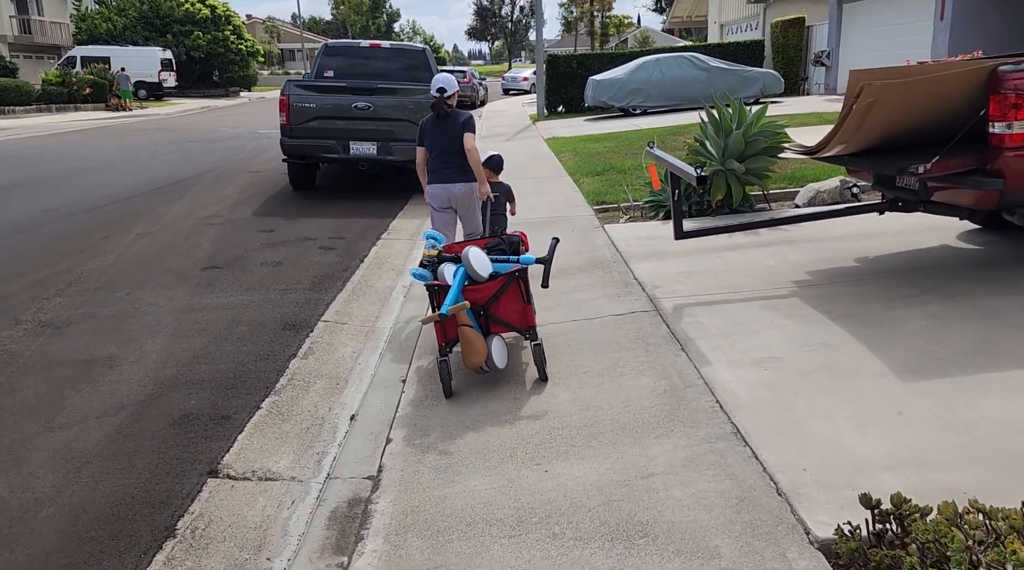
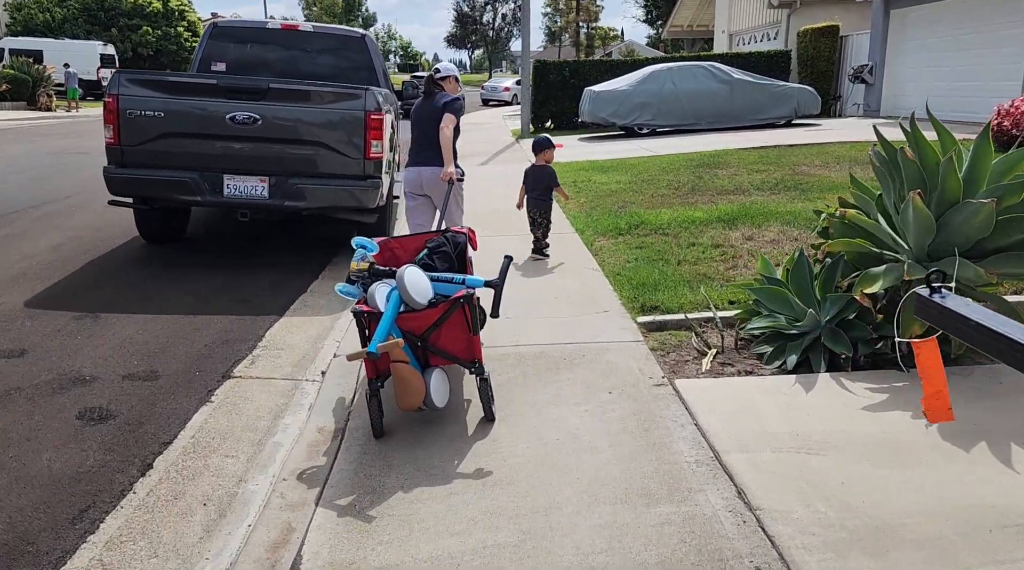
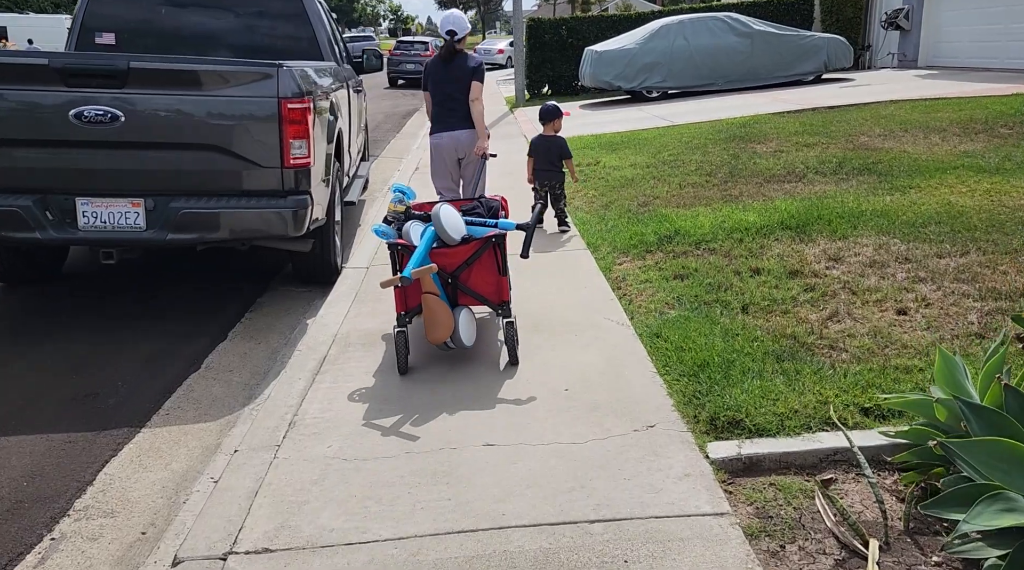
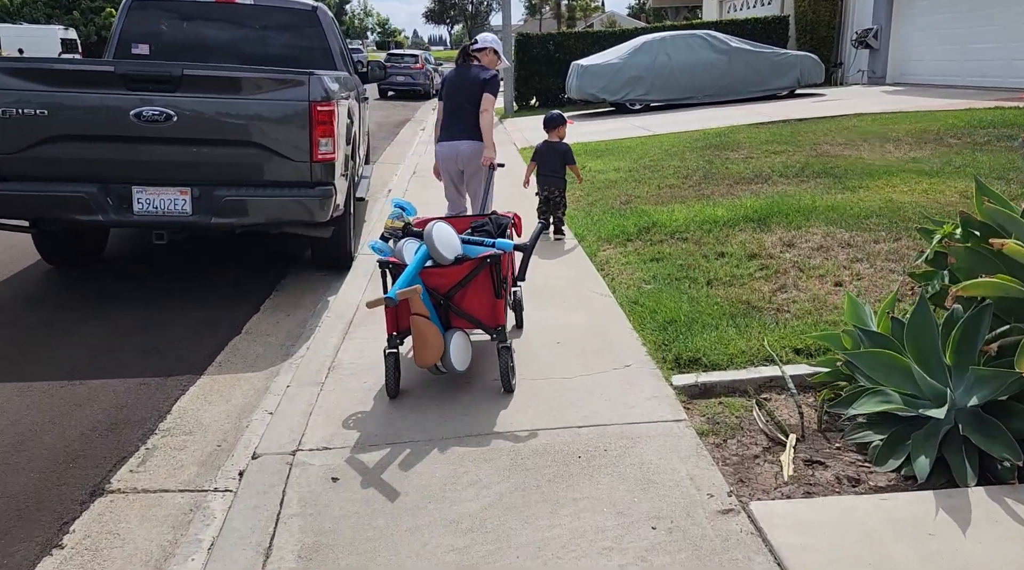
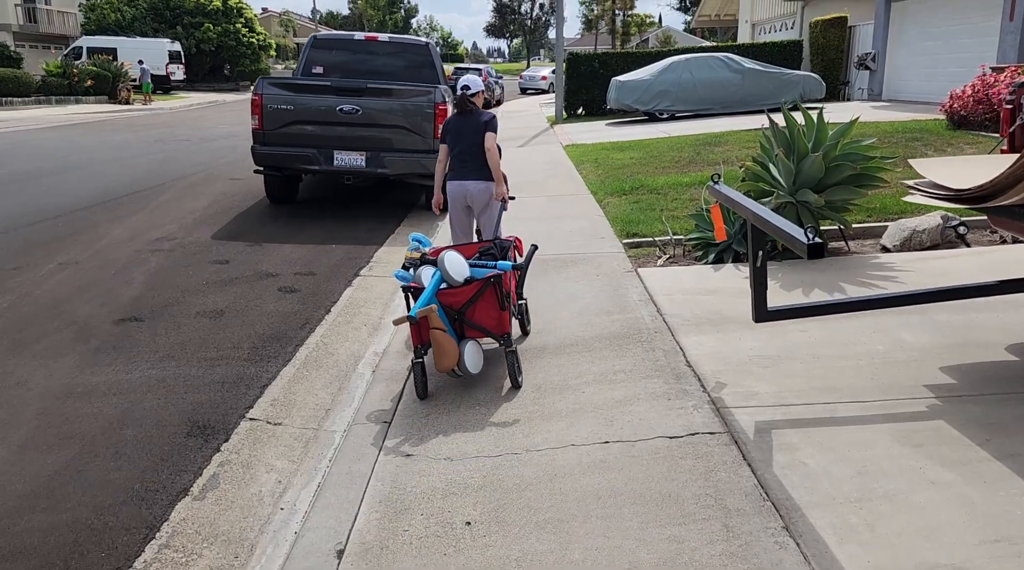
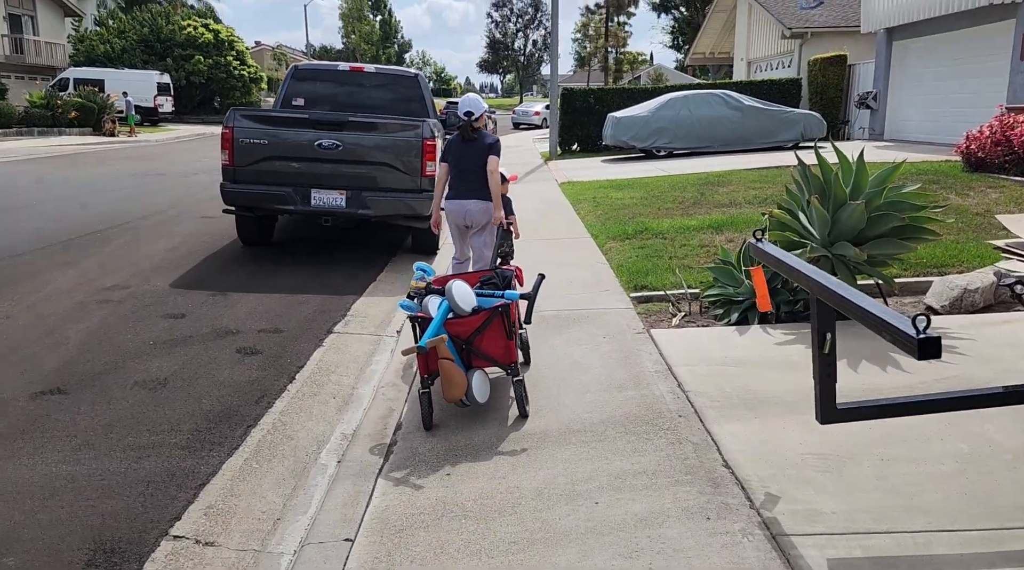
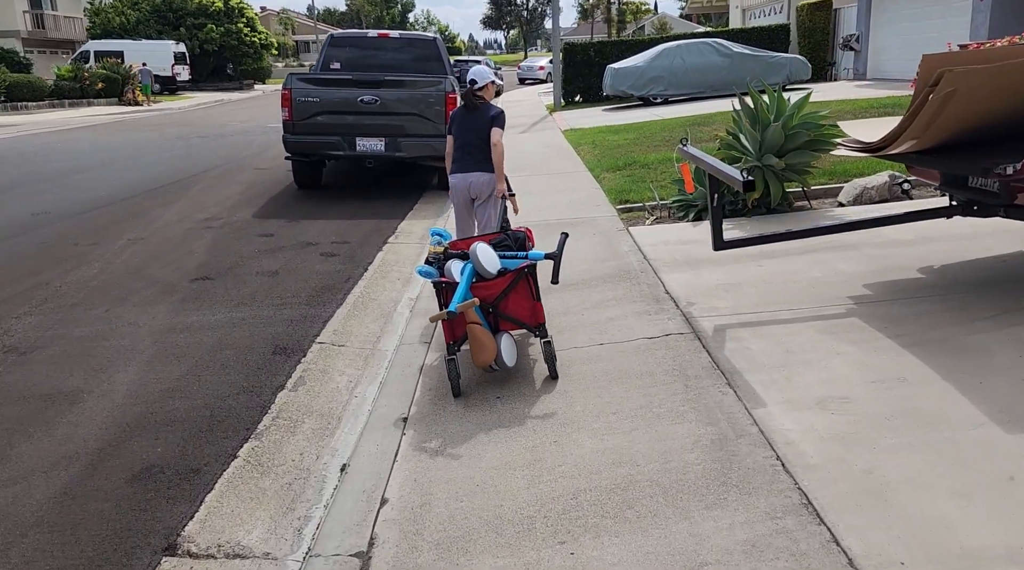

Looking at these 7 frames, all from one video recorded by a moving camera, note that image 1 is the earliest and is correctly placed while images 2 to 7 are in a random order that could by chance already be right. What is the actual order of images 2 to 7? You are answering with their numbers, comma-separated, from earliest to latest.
7, 5, 6, 2, 4, 3
